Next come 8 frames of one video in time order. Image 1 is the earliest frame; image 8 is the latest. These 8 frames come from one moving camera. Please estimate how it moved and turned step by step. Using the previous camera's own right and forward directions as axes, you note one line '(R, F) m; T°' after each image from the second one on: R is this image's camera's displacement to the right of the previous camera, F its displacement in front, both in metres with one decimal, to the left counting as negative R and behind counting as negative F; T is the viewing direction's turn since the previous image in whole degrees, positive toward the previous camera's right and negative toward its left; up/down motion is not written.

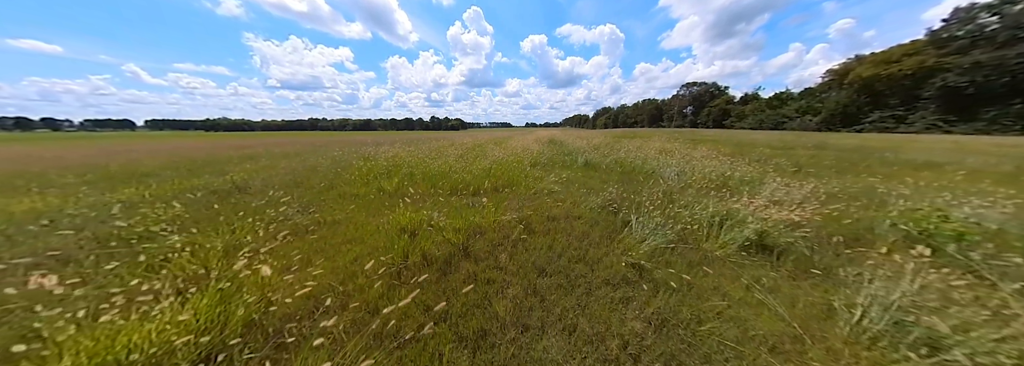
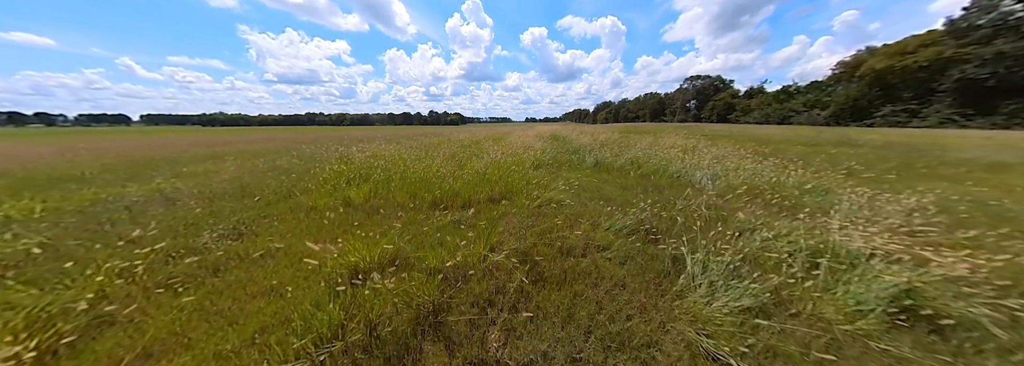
(0.0, +0.9) m; 0°
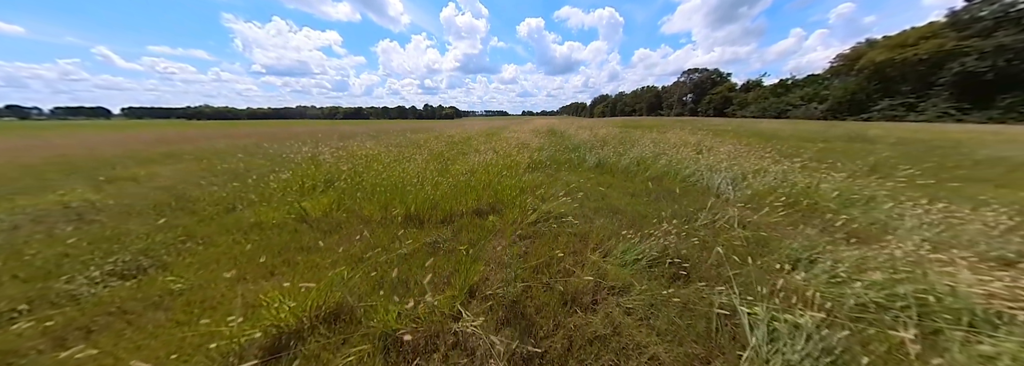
(+0.1, +0.6) m; +1°
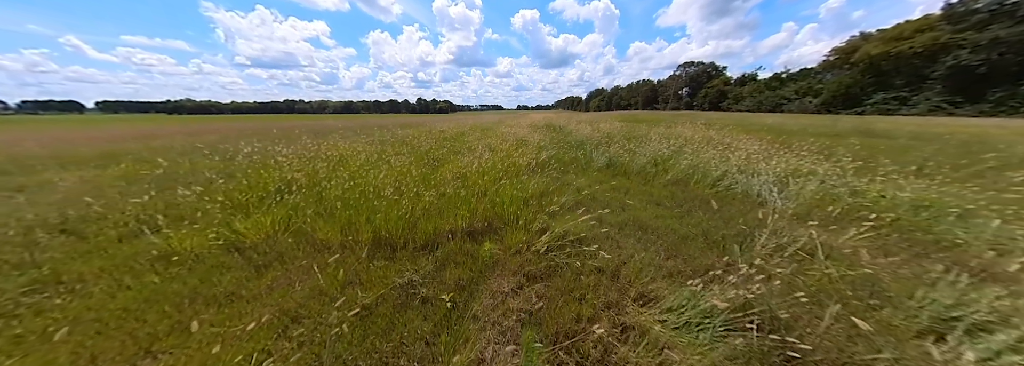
(-0.1, +0.7) m; +1°
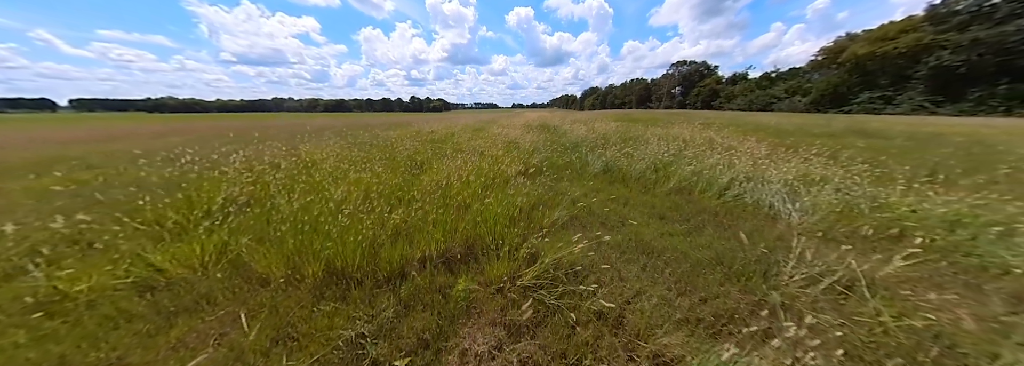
(+0.1, +0.3) m; +1°
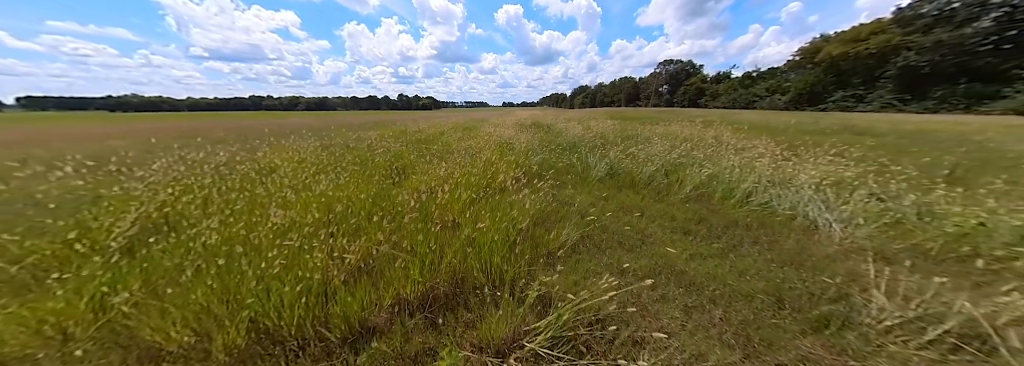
(-0.1, +0.5) m; +2°
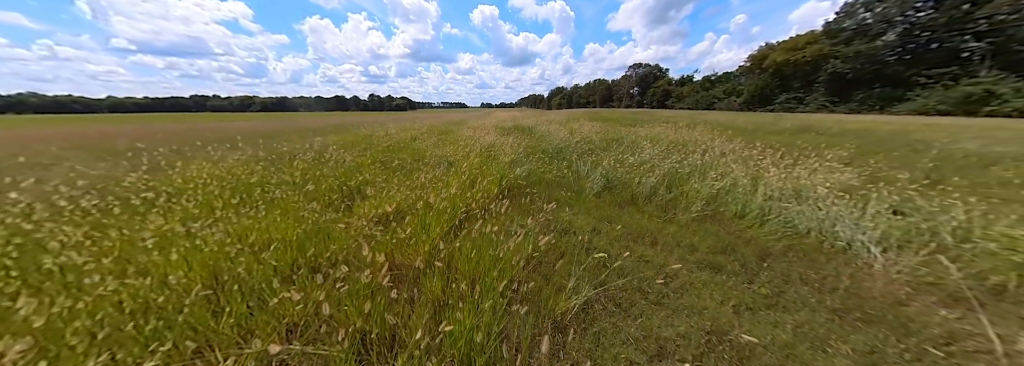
(0.0, +0.6) m; +5°
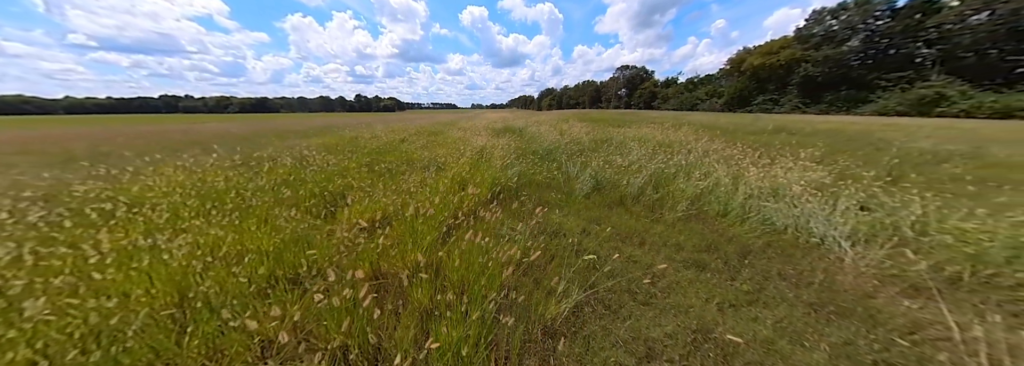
(0.0, 0.0) m; +2°
